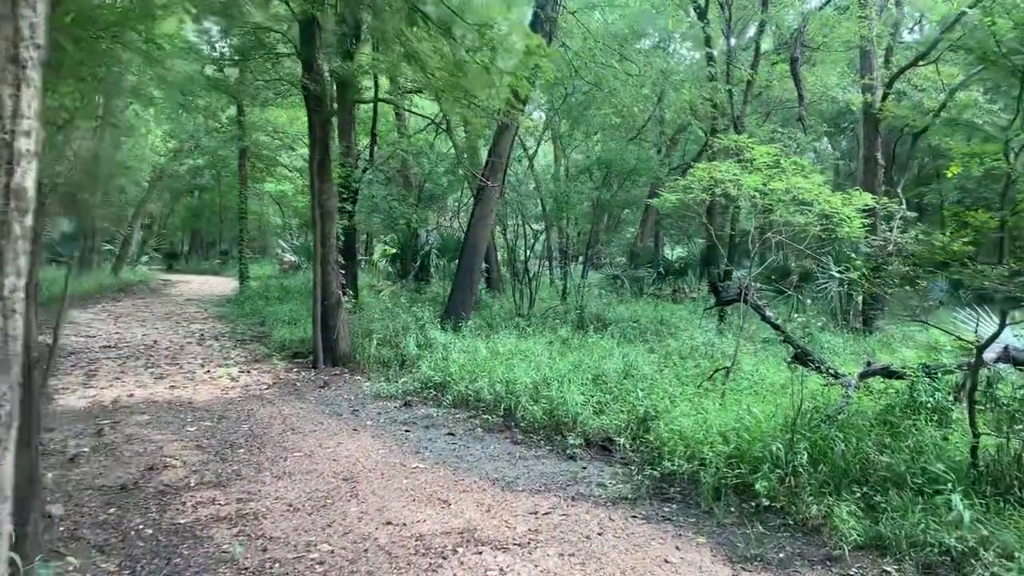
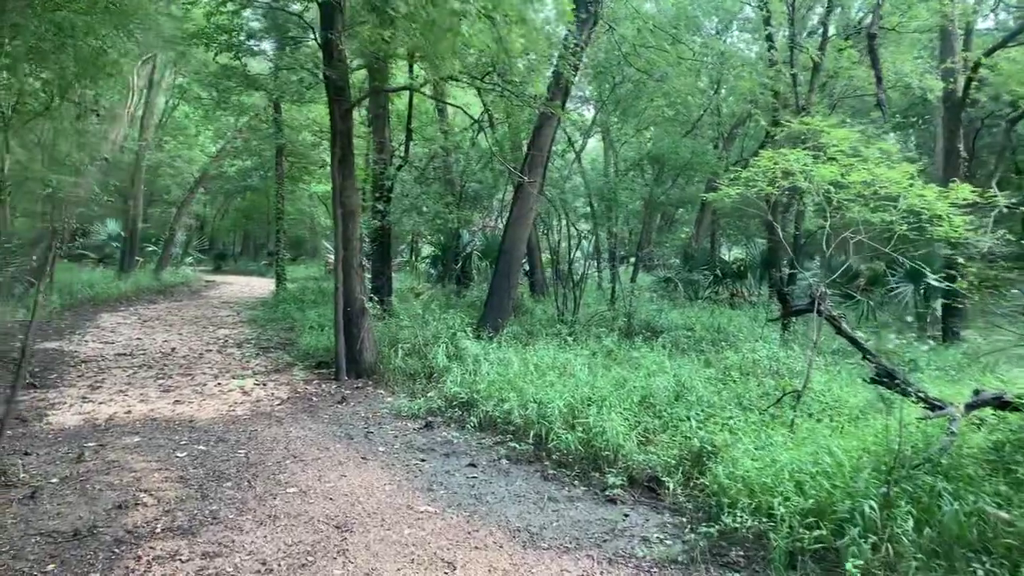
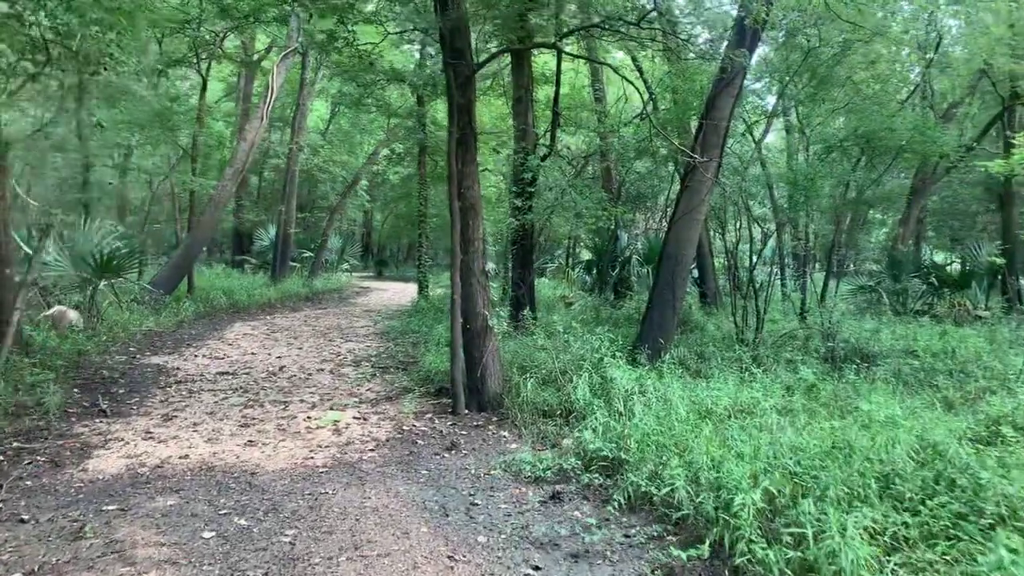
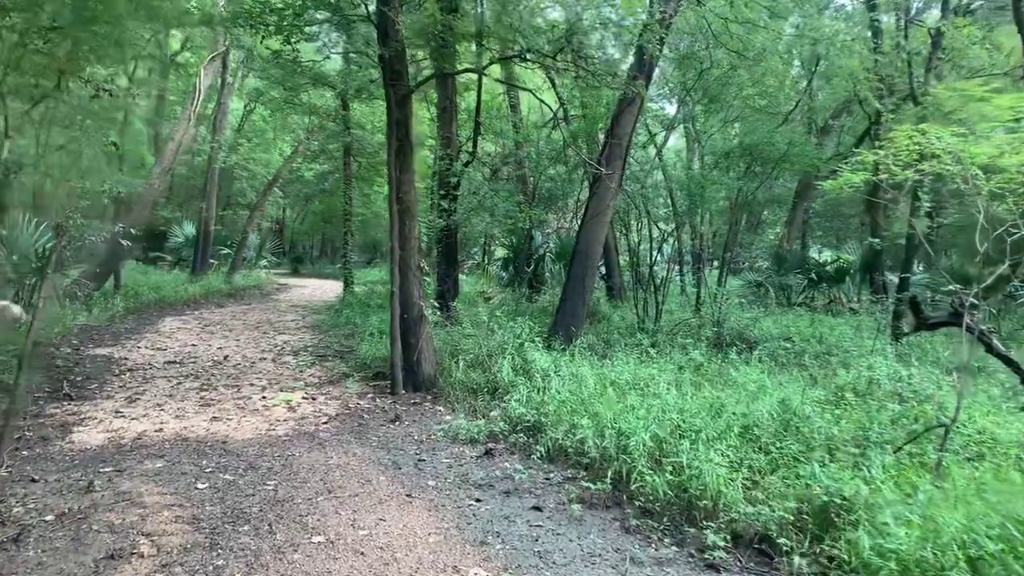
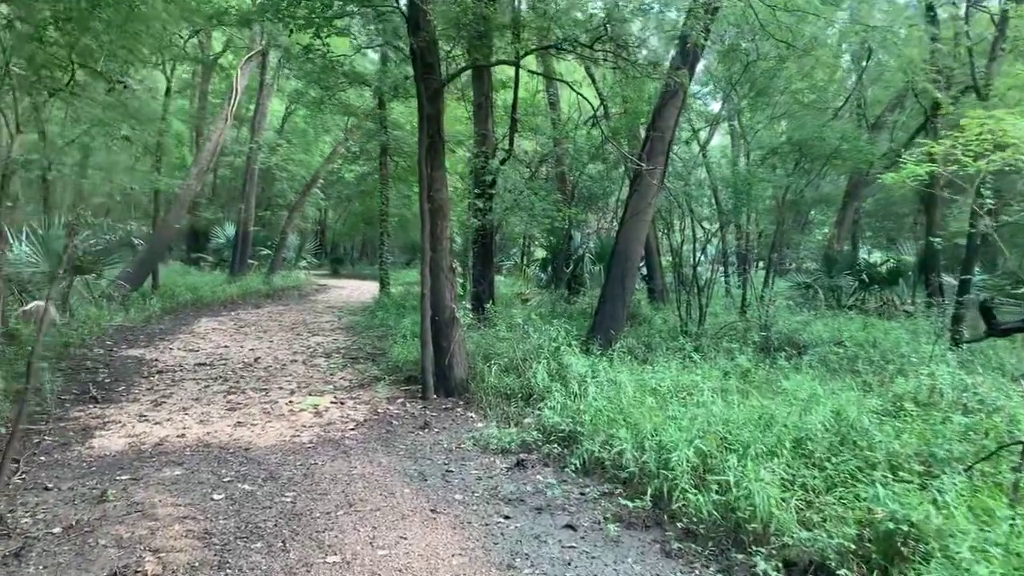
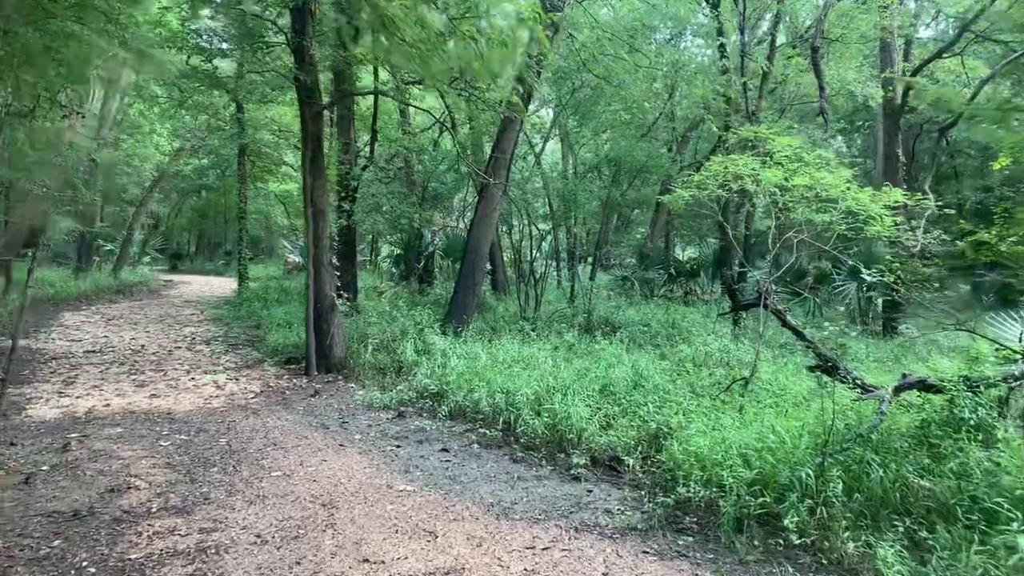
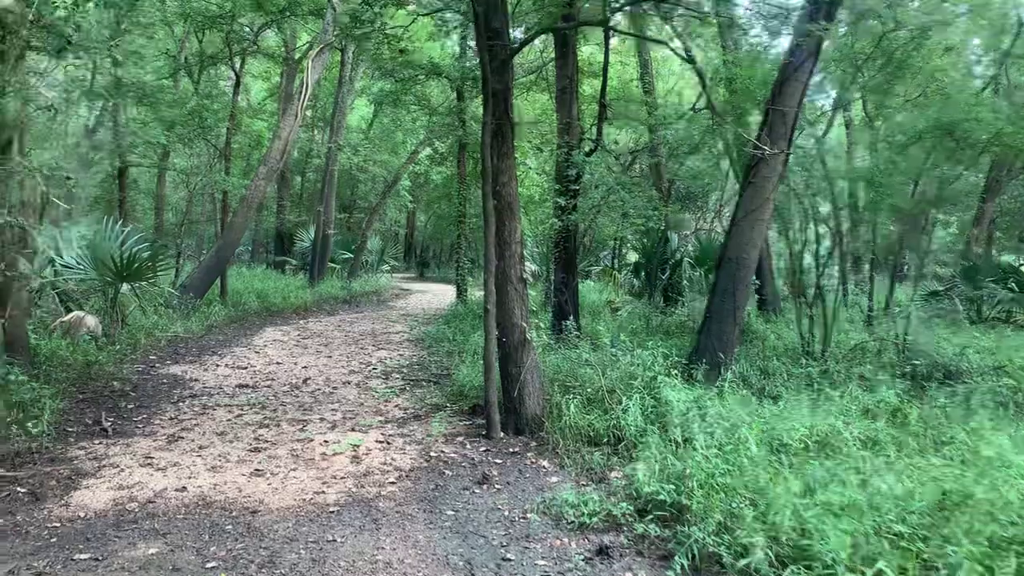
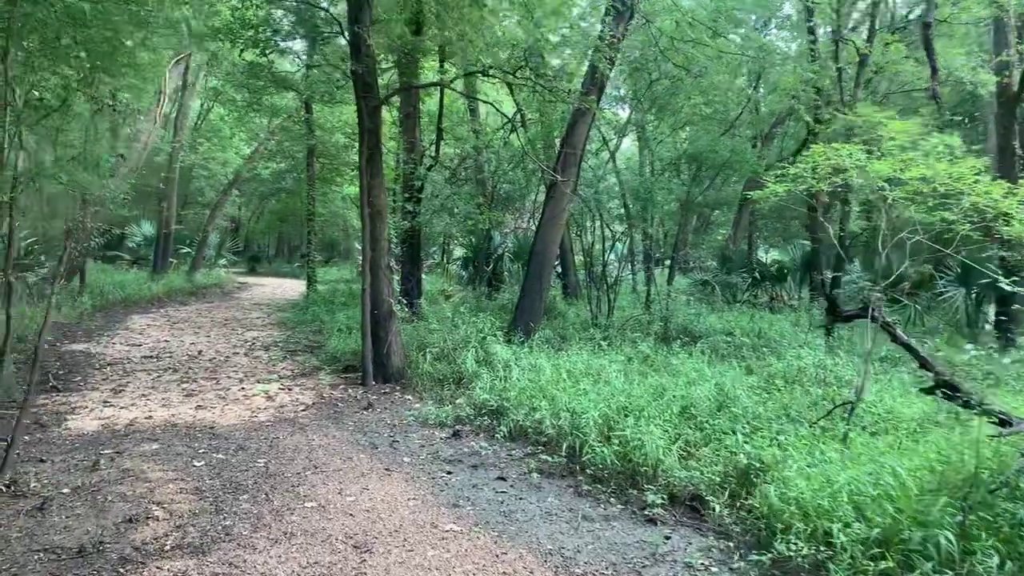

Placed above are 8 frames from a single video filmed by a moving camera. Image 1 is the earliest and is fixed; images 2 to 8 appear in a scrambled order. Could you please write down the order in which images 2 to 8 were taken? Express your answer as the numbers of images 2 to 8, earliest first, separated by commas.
6, 2, 8, 4, 5, 3, 7
